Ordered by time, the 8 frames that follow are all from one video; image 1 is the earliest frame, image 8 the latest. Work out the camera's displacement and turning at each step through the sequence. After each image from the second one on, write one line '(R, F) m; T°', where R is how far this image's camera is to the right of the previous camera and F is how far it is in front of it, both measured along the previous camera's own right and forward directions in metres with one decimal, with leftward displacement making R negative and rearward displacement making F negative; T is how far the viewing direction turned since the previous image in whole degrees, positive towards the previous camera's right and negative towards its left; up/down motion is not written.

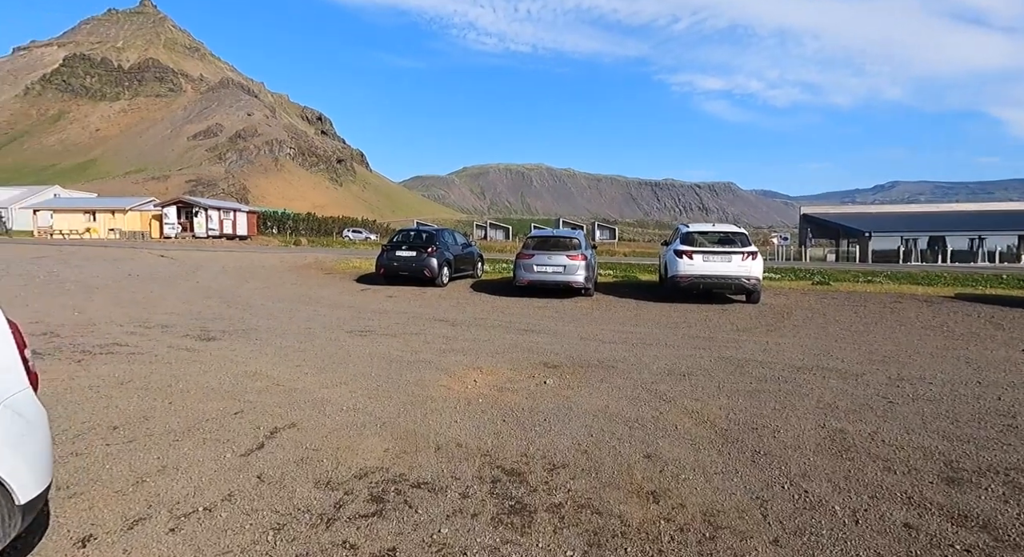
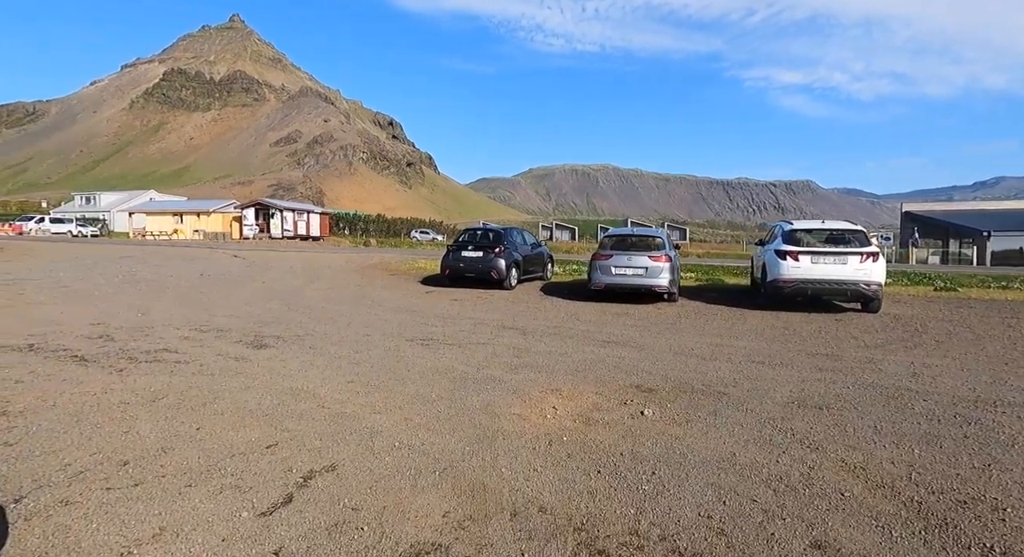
(-0.2, +0.9) m; -6°
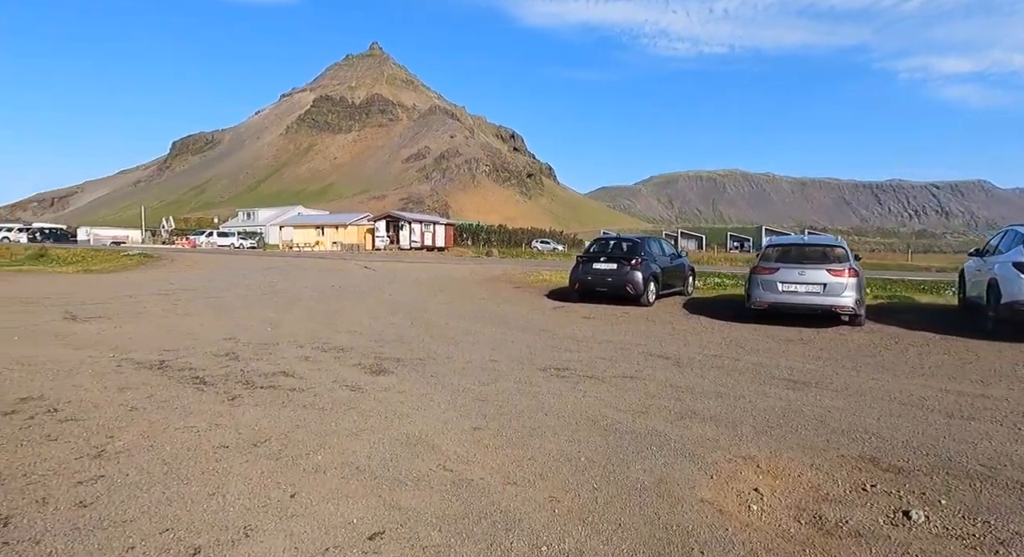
(-0.3, +1.1) m; -11°
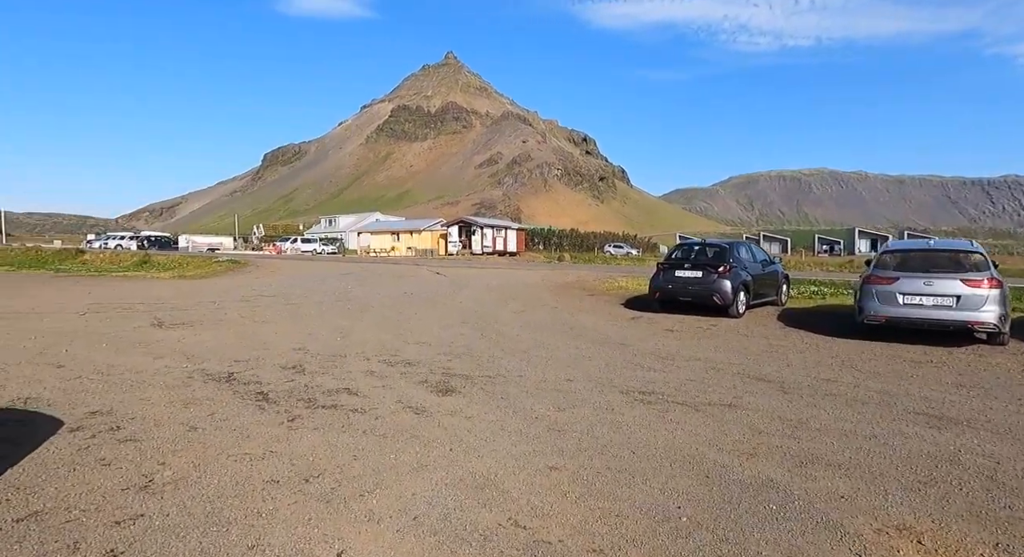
(-0.1, +0.6) m; -7°
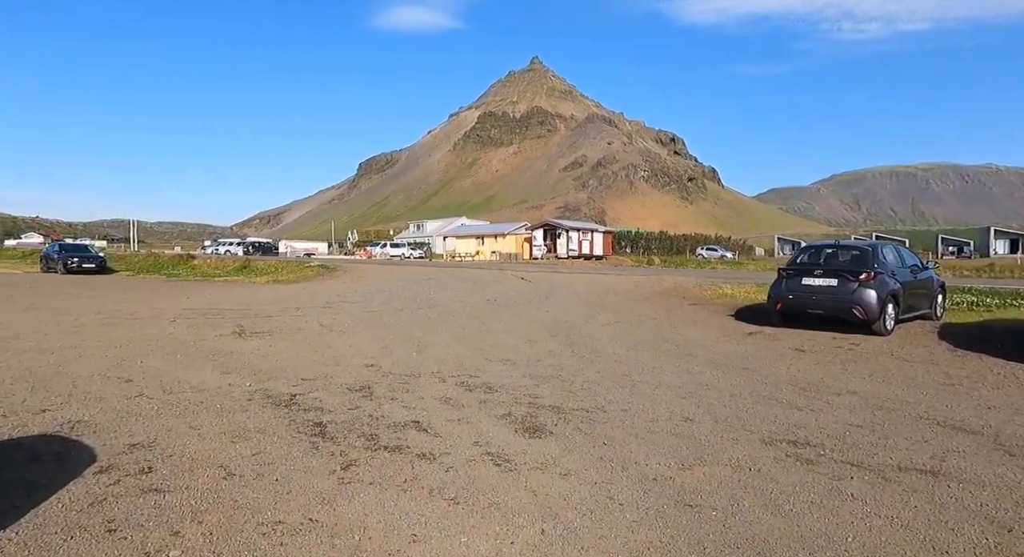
(-0.2, +1.2) m; -8°
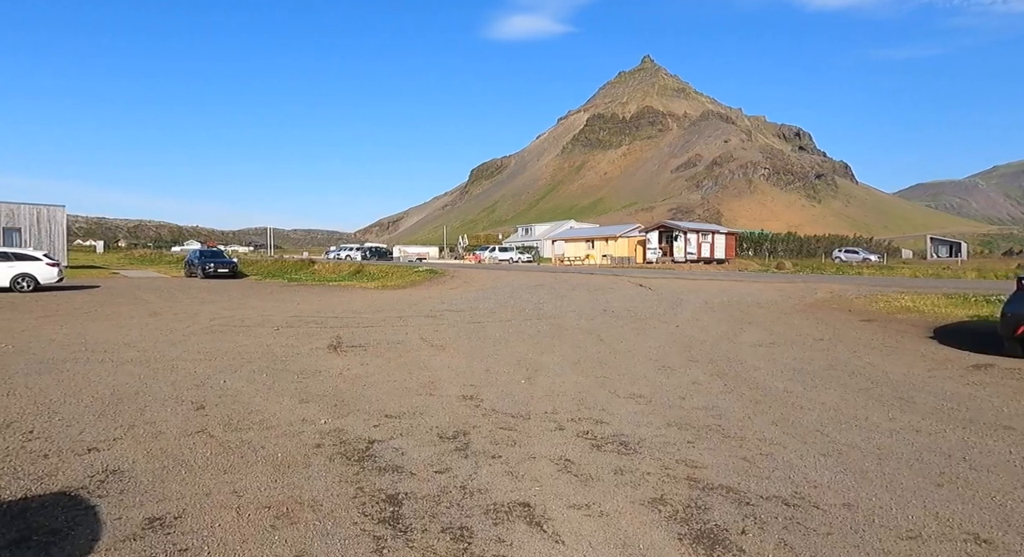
(-0.3, +1.8) m; -10°
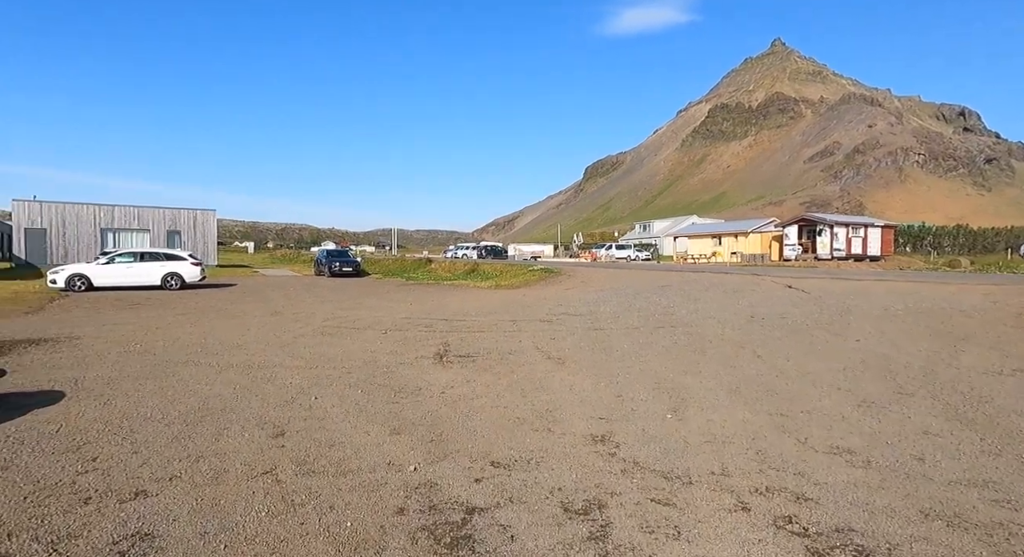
(-0.3, +1.7) m; -10°
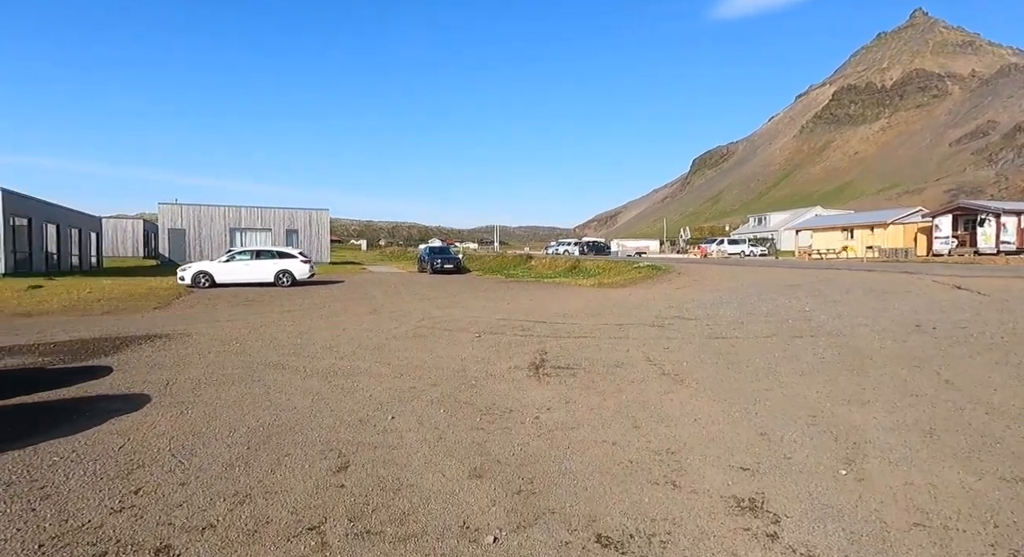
(-0.1, +1.3) m; -9°
